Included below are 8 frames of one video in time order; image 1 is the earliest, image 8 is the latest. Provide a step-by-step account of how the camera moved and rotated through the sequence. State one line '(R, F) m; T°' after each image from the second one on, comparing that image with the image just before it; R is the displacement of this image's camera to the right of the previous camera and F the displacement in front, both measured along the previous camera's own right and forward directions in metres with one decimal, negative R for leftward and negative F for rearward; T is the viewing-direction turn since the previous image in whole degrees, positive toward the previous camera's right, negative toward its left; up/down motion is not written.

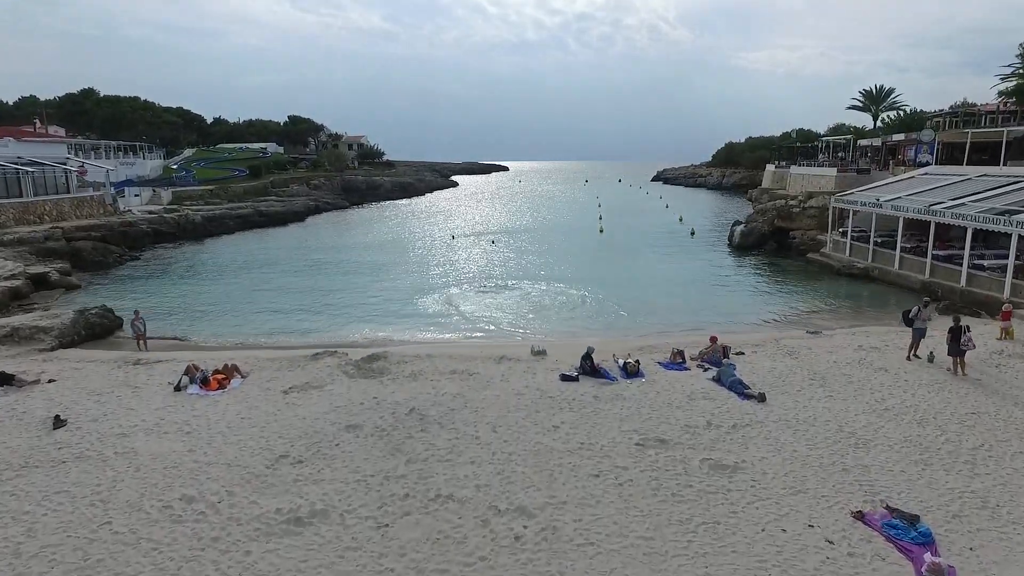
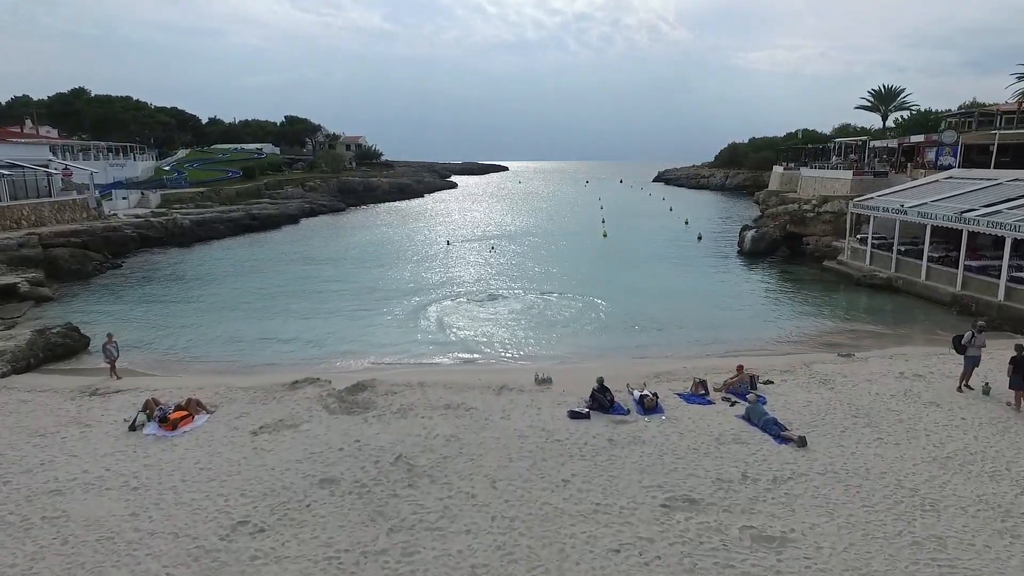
(0.0, +1.7) m; 0°
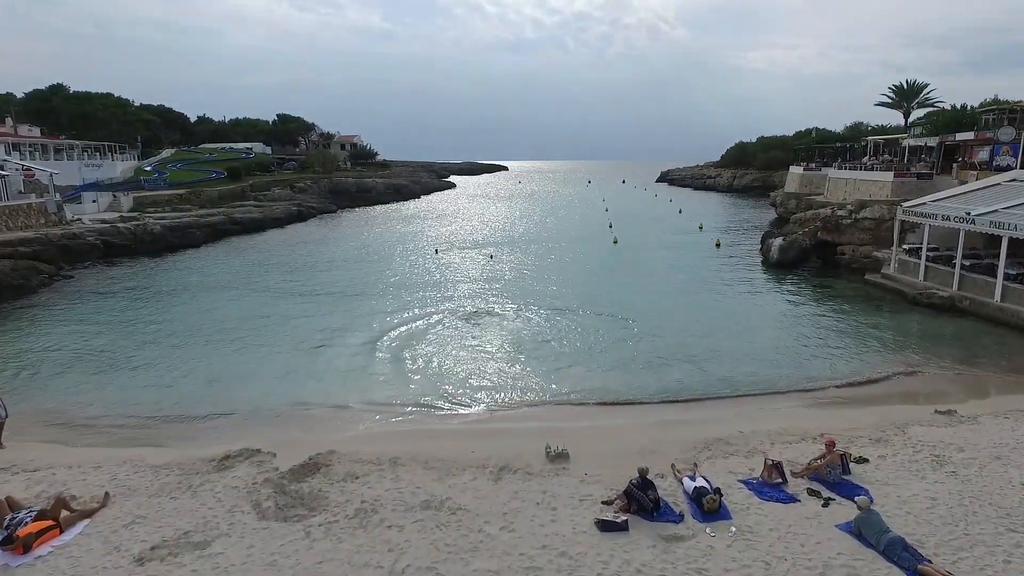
(0.0, +3.7) m; 0°
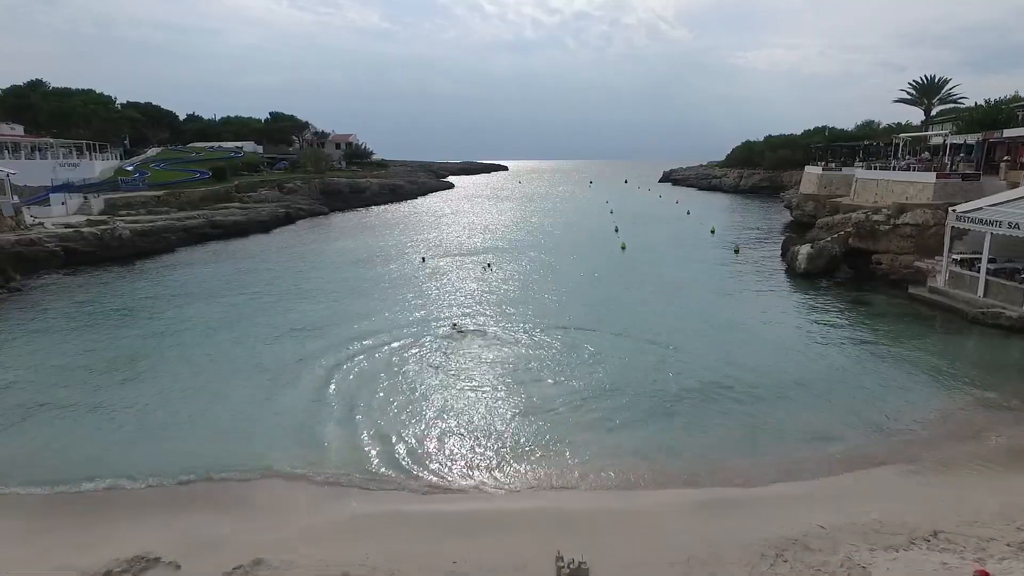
(0.0, +3.2) m; 0°
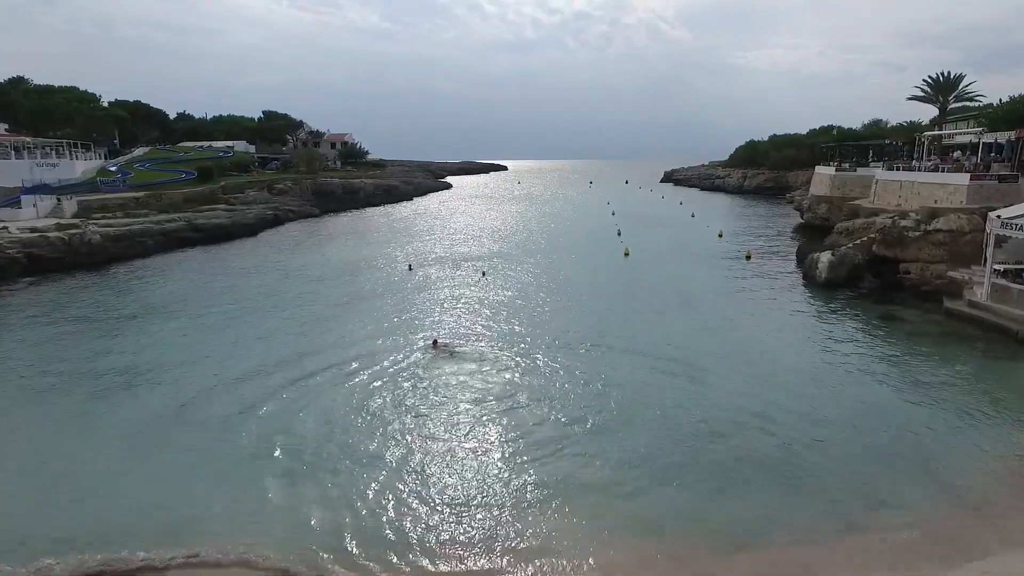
(+0.1, +2.3) m; 0°
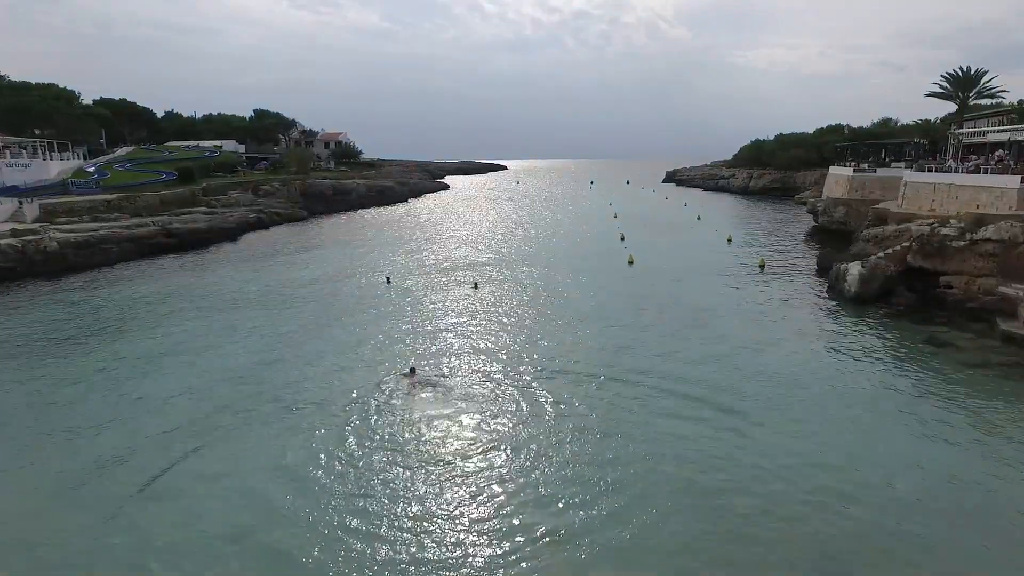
(+0.2, +2.9) m; 0°
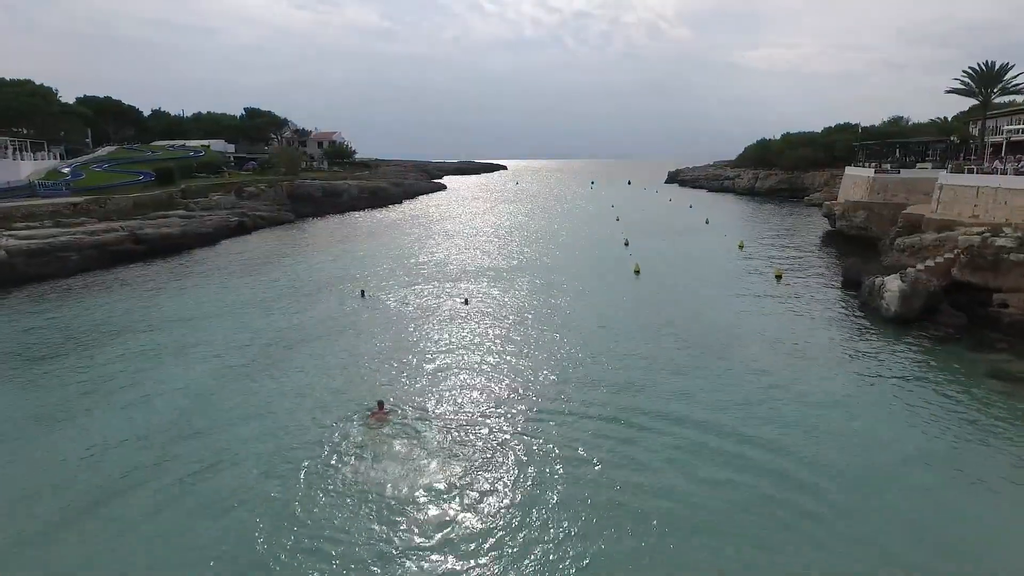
(+0.2, +2.9) m; 0°
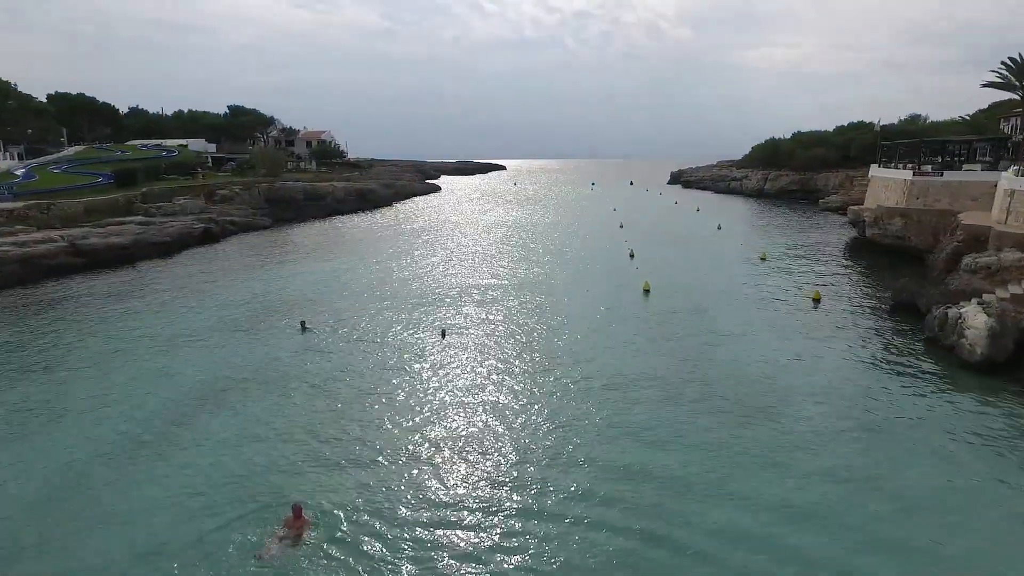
(+0.3, +4.6) m; 0°
